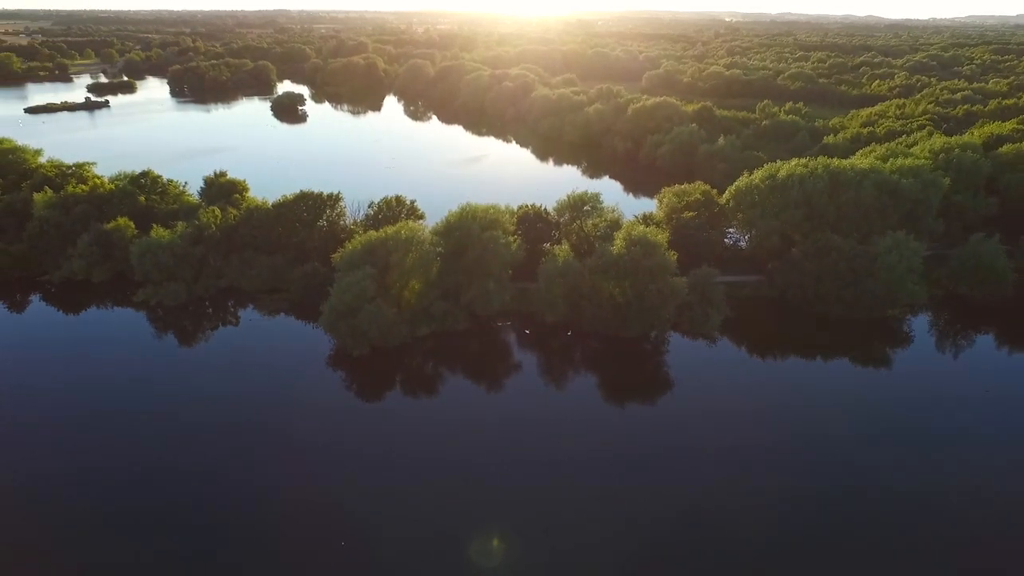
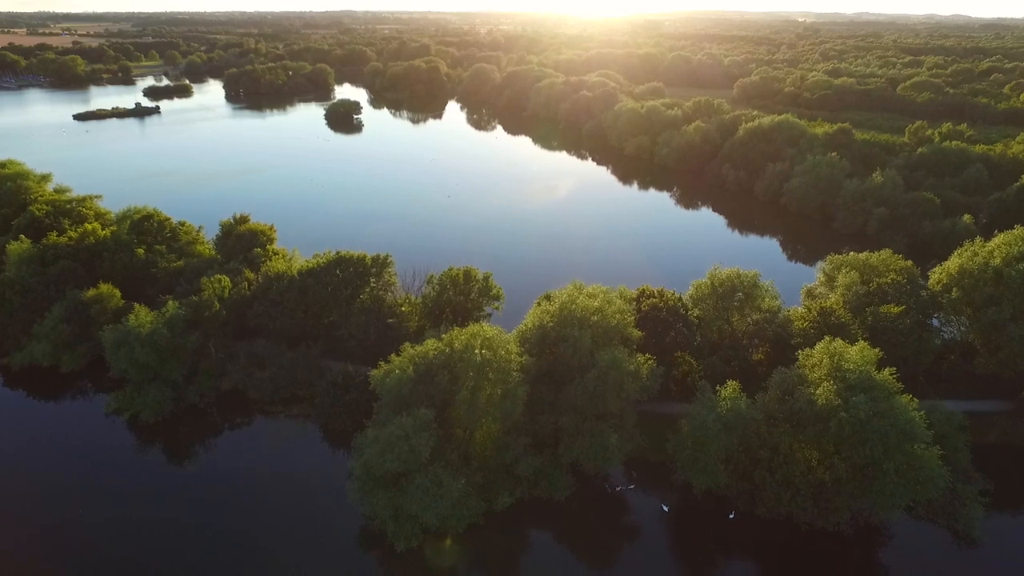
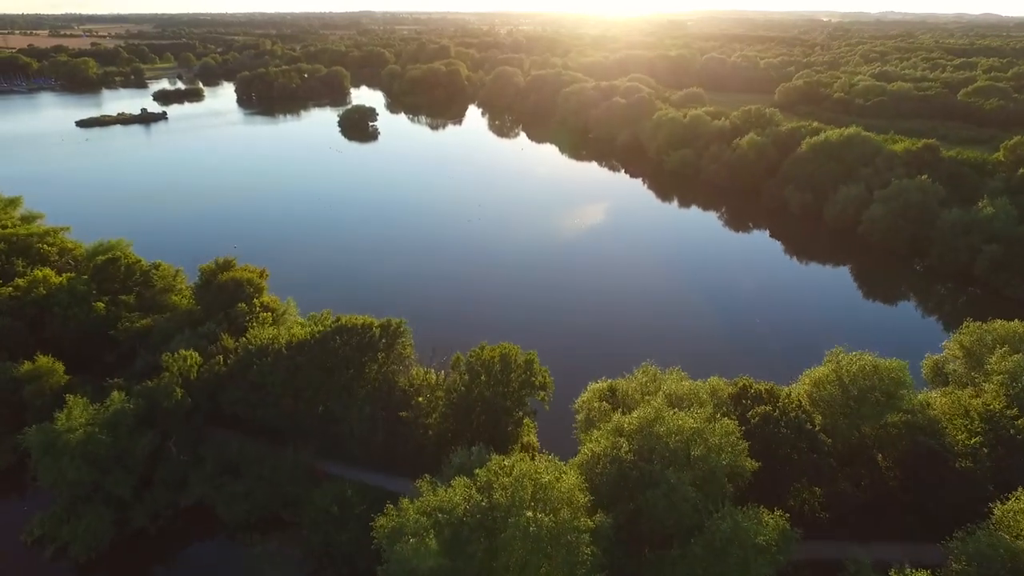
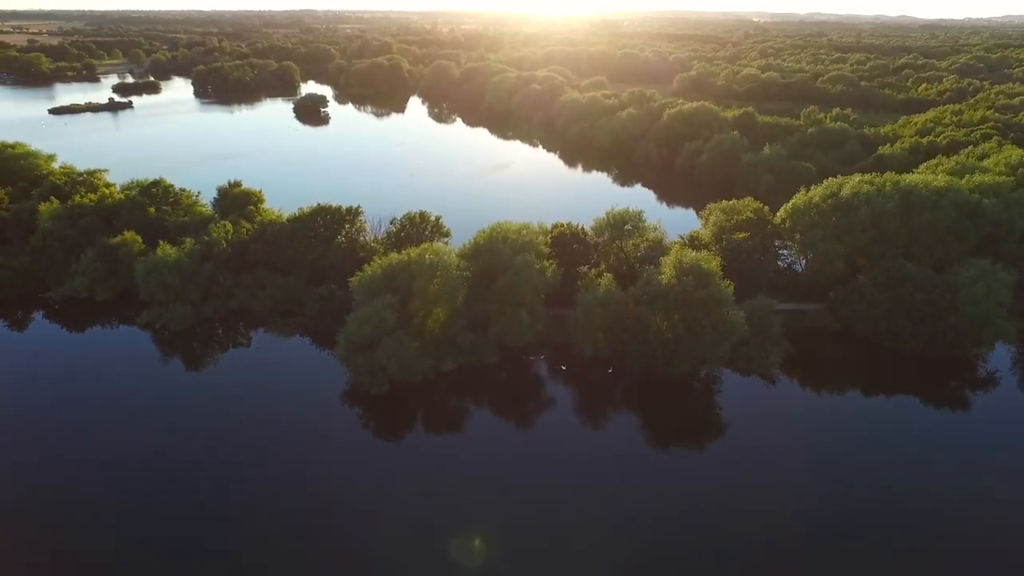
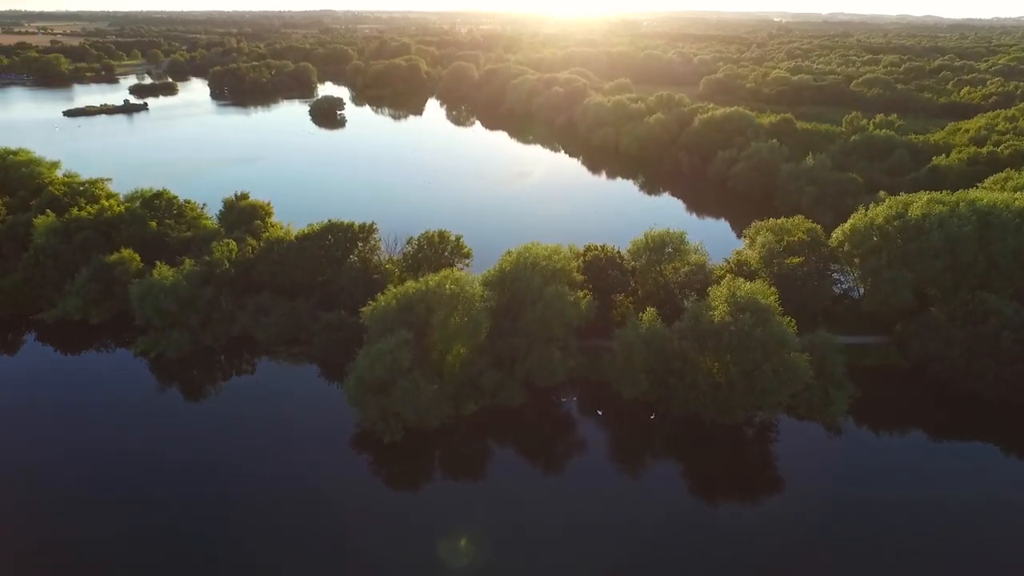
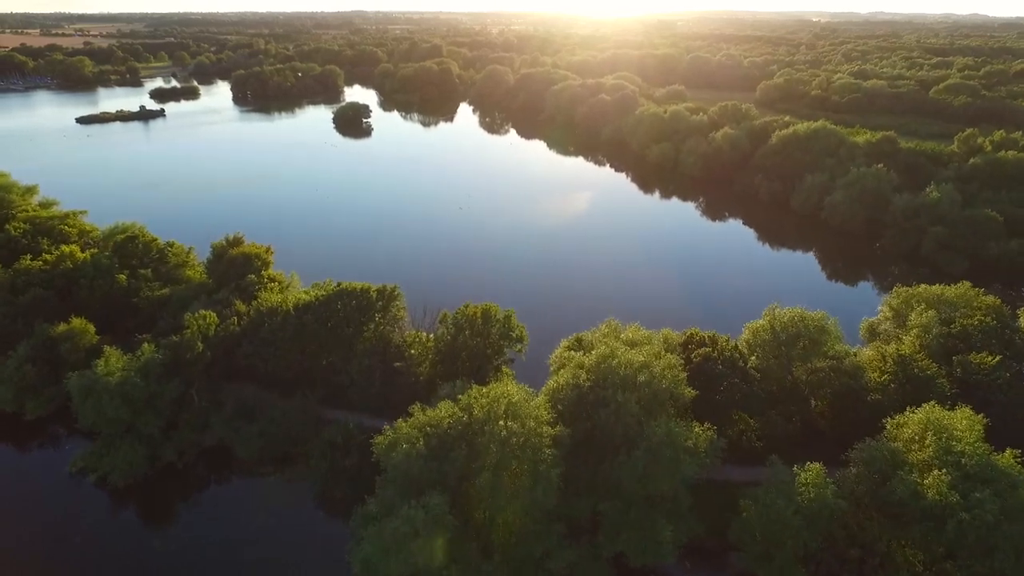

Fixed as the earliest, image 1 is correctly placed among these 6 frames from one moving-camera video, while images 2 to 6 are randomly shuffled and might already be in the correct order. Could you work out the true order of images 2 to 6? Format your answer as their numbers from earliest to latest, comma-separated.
4, 5, 2, 6, 3
